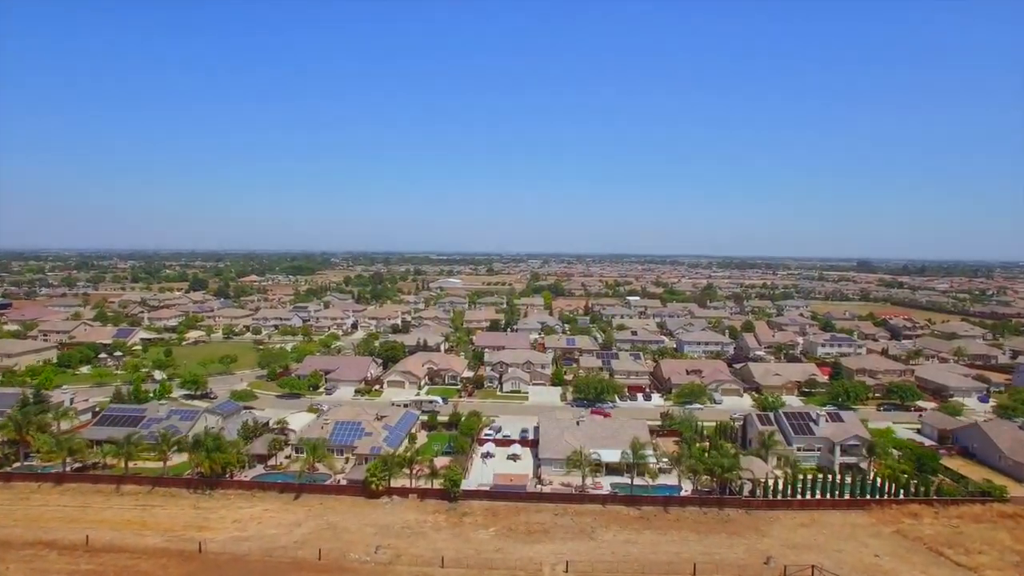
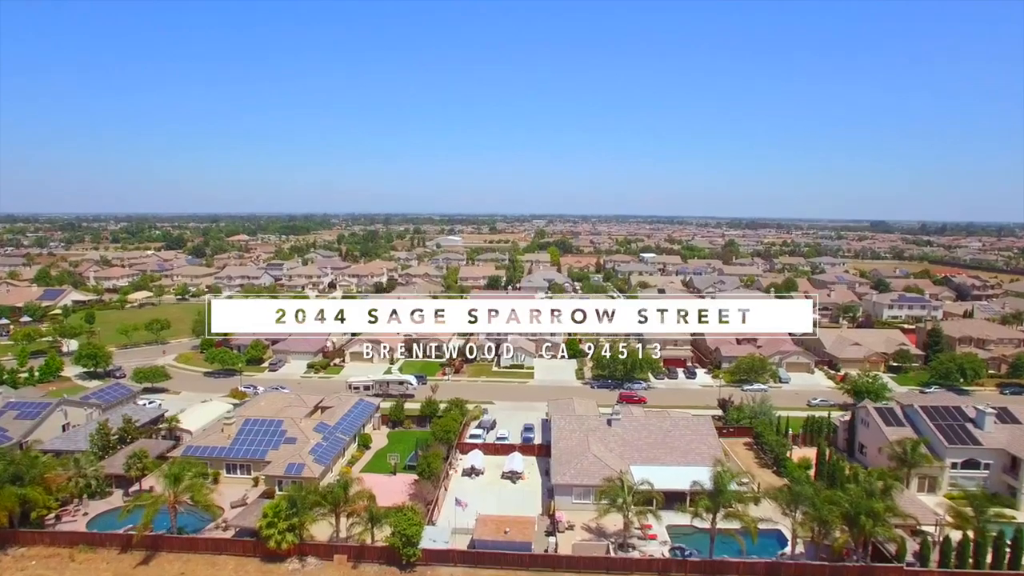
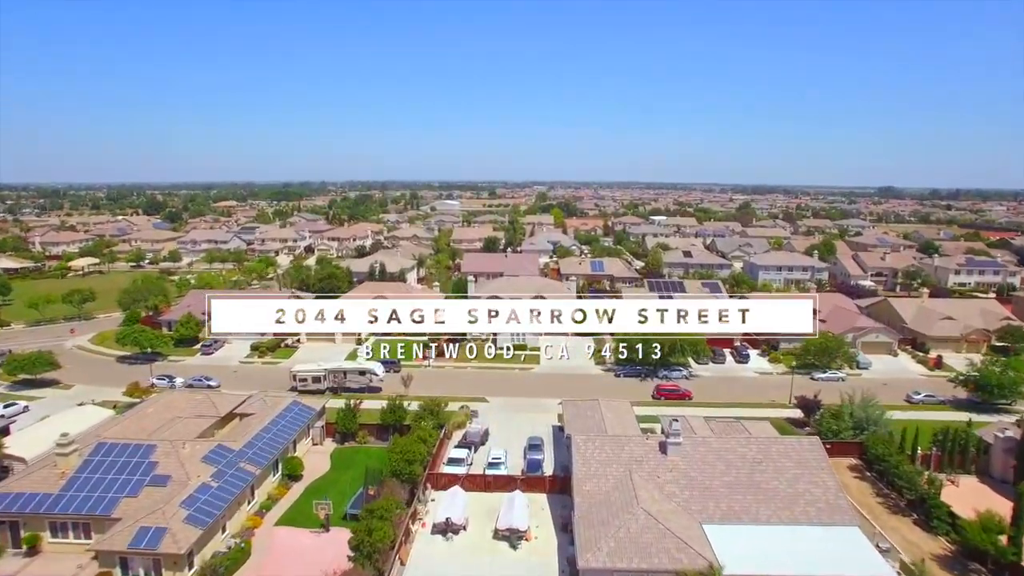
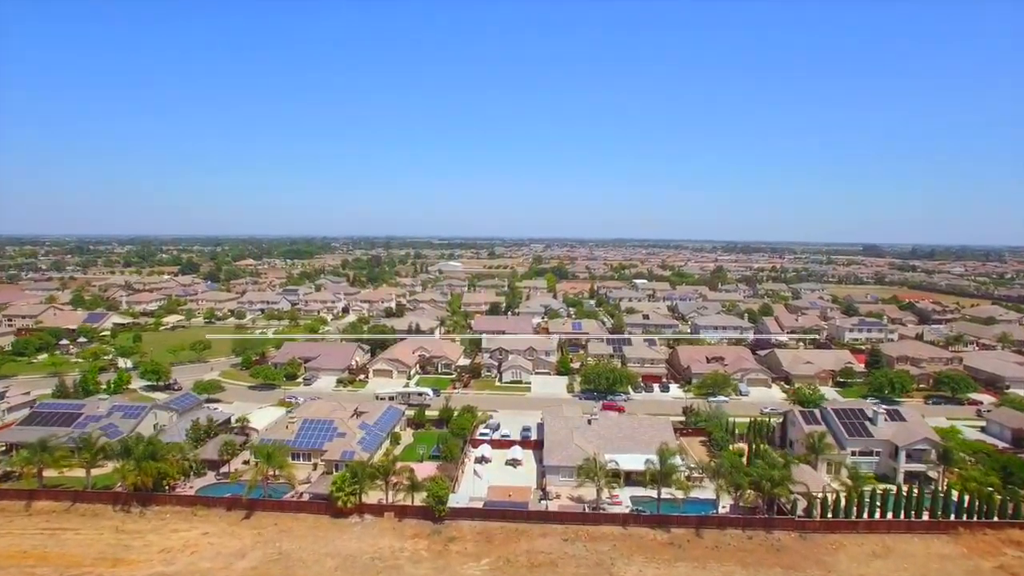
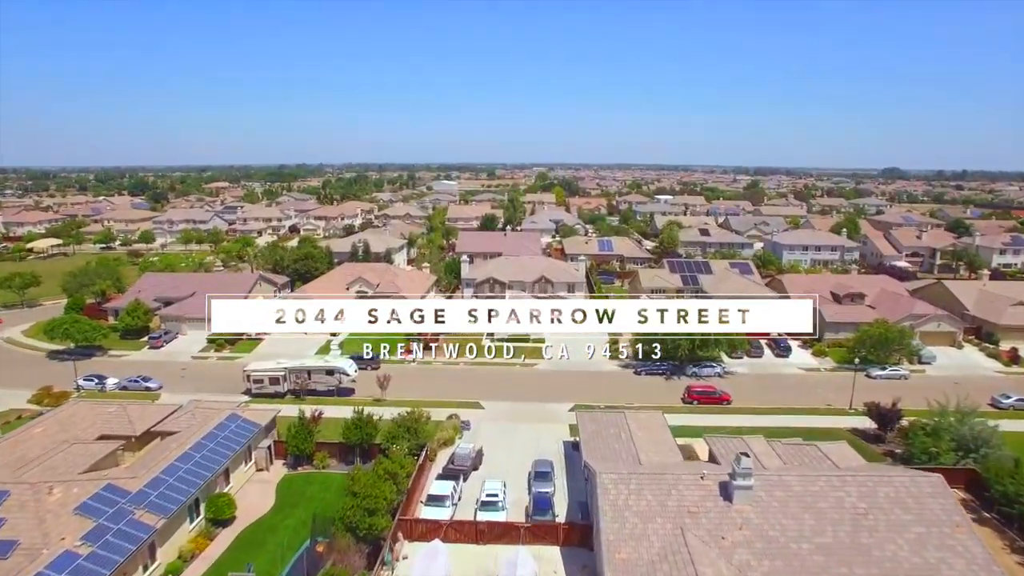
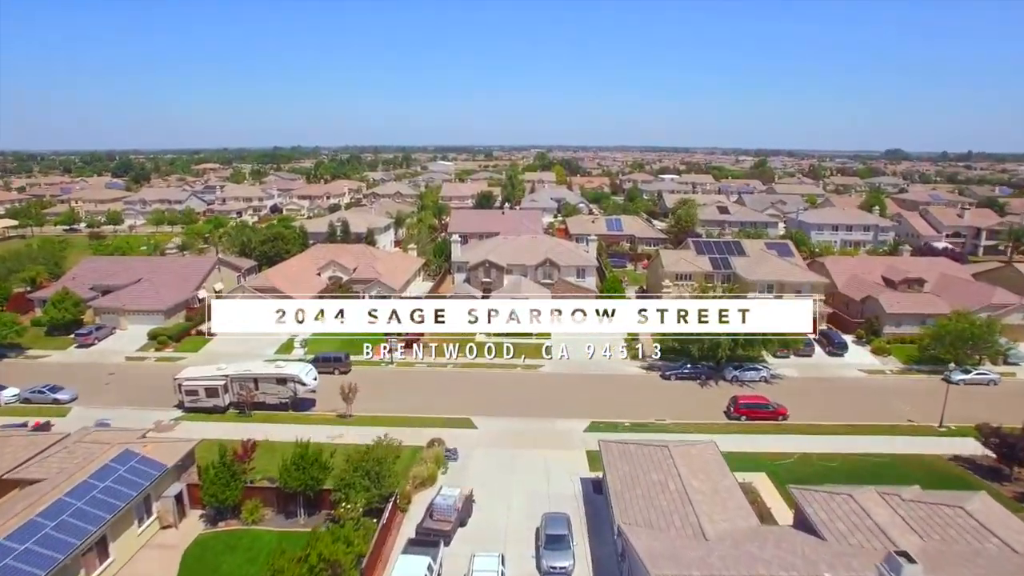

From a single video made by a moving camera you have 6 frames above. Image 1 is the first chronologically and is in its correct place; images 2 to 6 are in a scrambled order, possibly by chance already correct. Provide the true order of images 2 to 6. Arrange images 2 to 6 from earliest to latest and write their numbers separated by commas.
4, 2, 3, 5, 6
